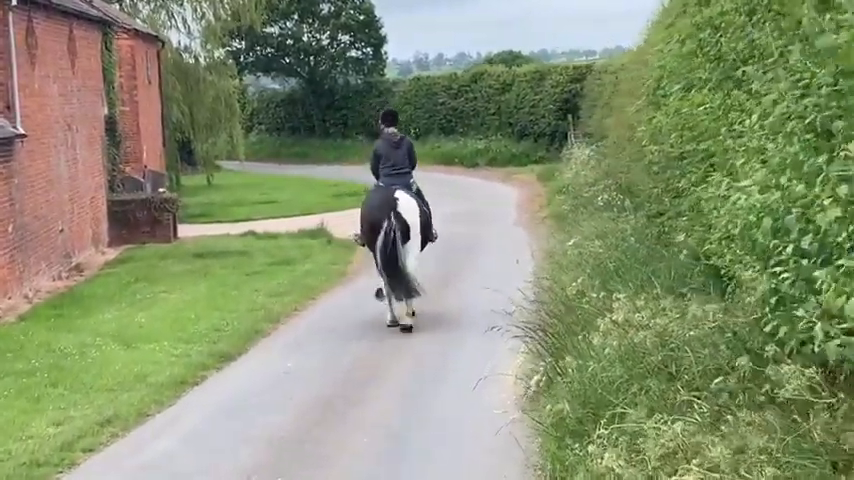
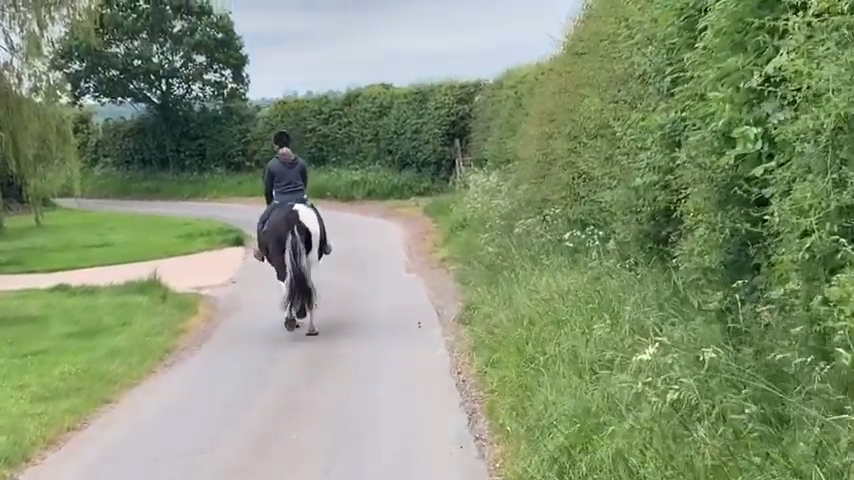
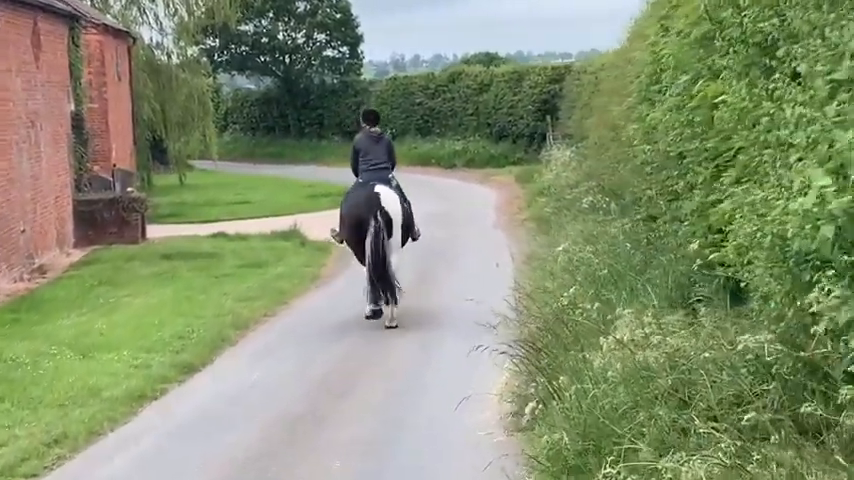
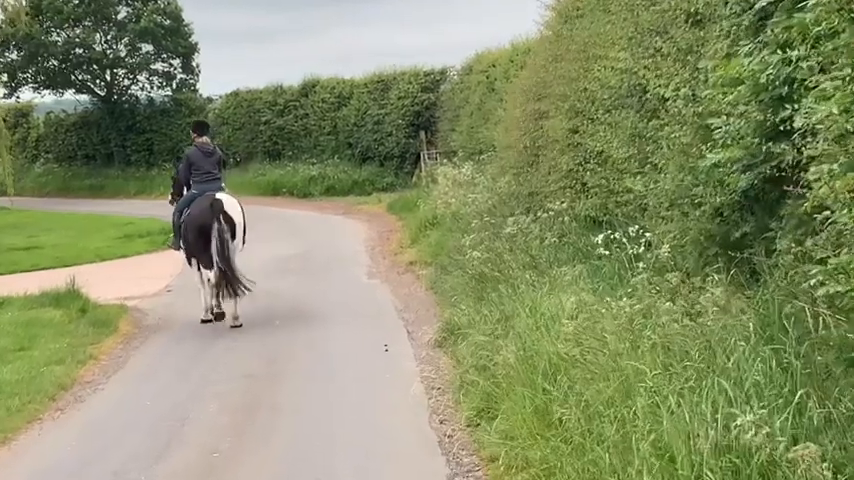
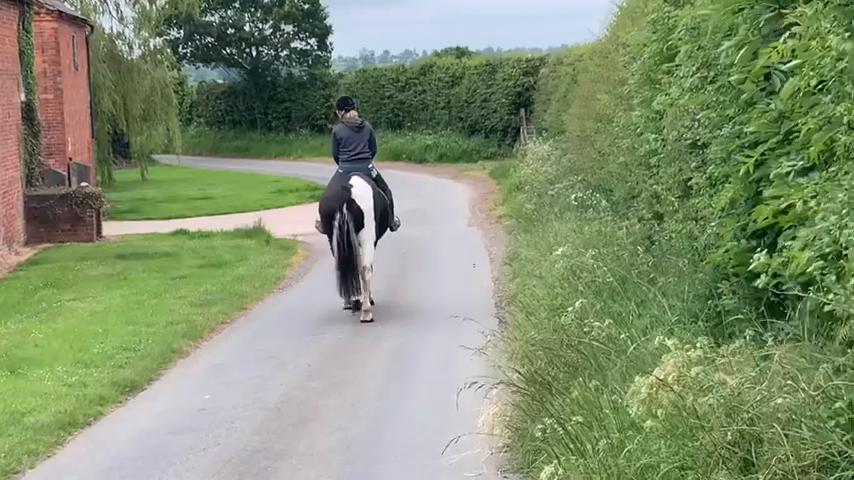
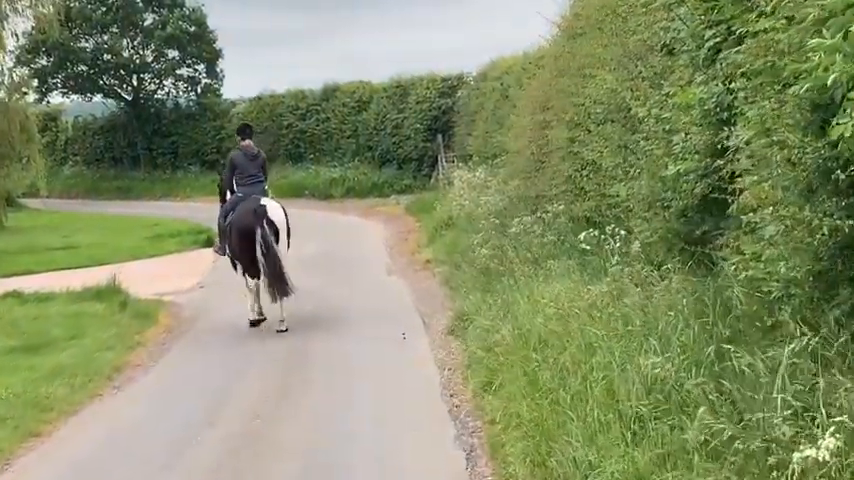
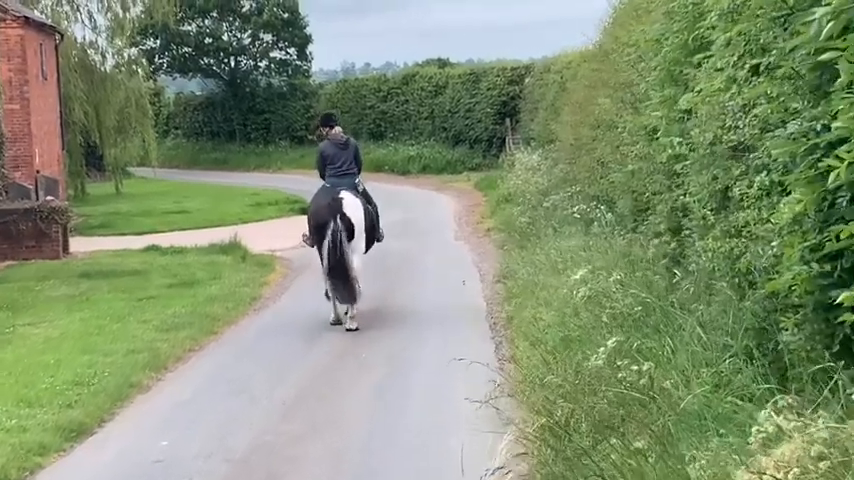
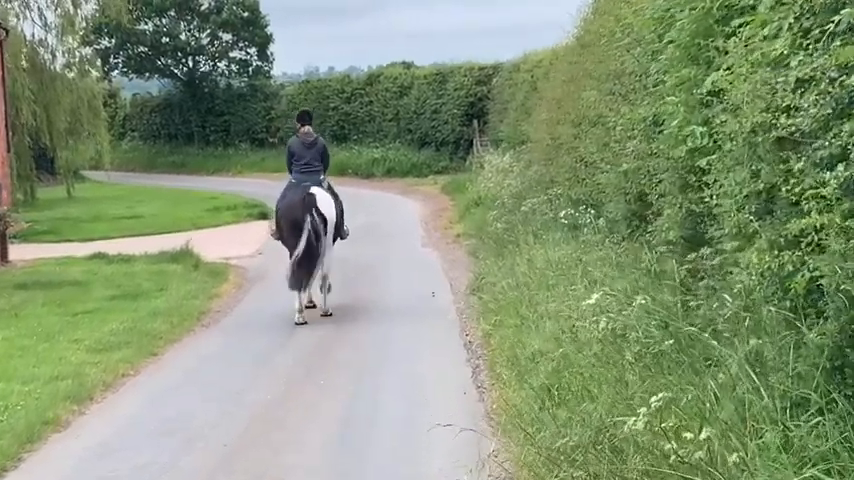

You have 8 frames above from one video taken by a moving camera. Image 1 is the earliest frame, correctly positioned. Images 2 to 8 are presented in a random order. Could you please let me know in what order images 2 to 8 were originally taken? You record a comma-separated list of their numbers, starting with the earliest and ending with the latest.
3, 5, 7, 8, 2, 6, 4
